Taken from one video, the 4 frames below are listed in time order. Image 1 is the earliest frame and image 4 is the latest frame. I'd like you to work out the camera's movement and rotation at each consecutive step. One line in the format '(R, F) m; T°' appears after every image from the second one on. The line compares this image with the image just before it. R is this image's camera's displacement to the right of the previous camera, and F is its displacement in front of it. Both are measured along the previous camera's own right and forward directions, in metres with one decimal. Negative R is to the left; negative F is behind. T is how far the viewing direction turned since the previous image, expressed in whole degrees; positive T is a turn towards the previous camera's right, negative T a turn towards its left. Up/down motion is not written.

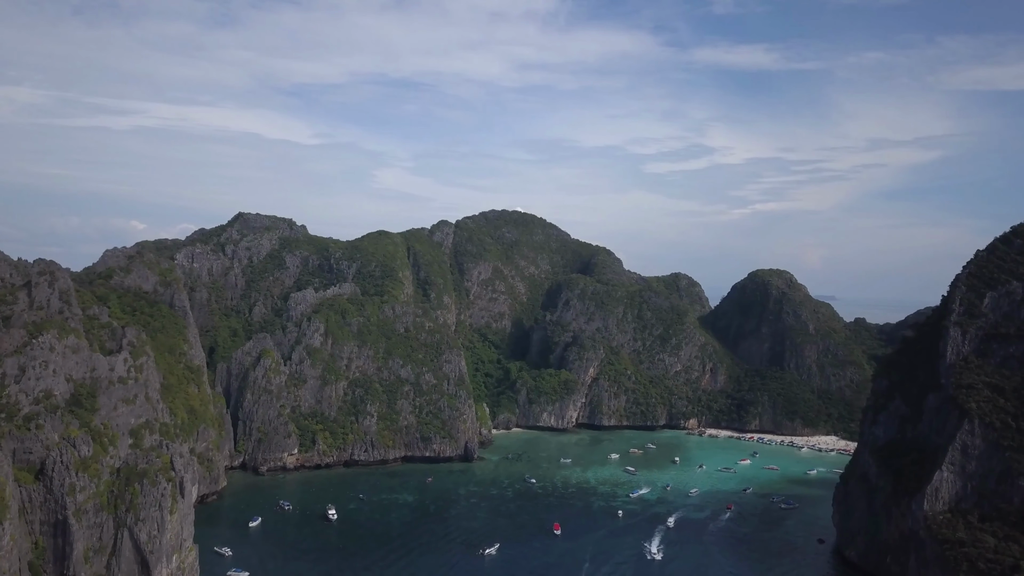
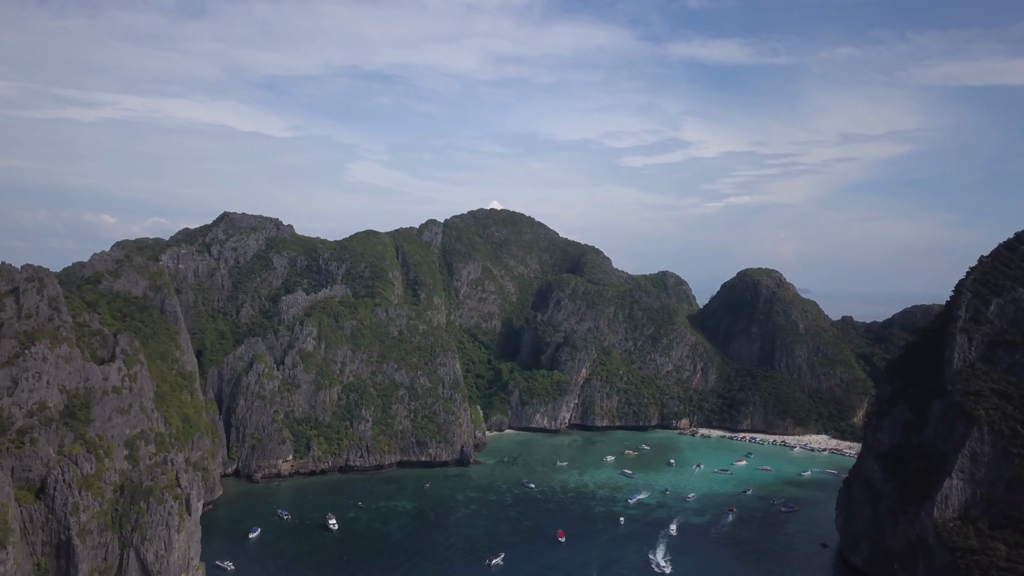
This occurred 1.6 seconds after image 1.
(-1.5, +0.6) m; +1°
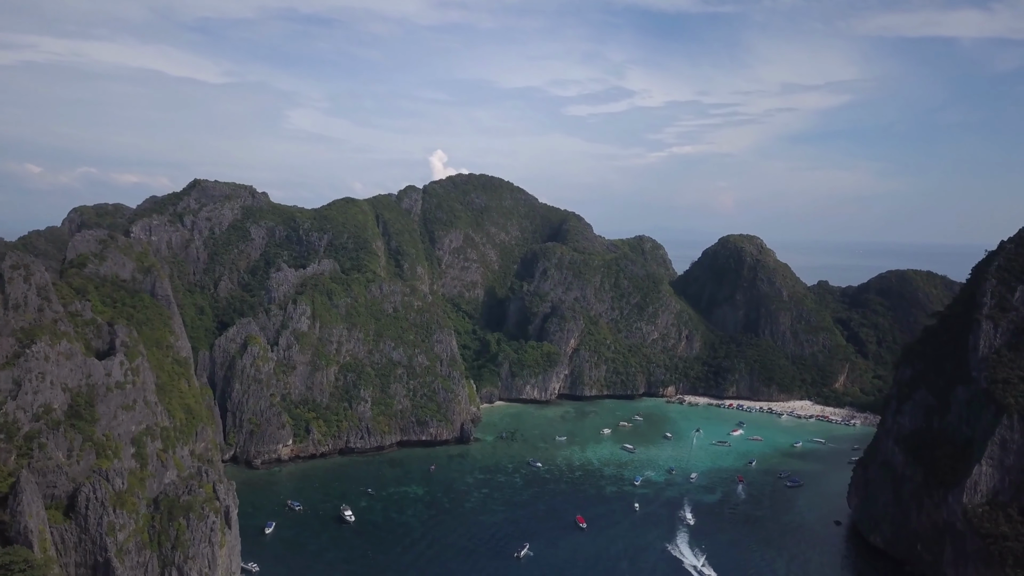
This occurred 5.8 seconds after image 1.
(-4.1, +1.5) m; +3°
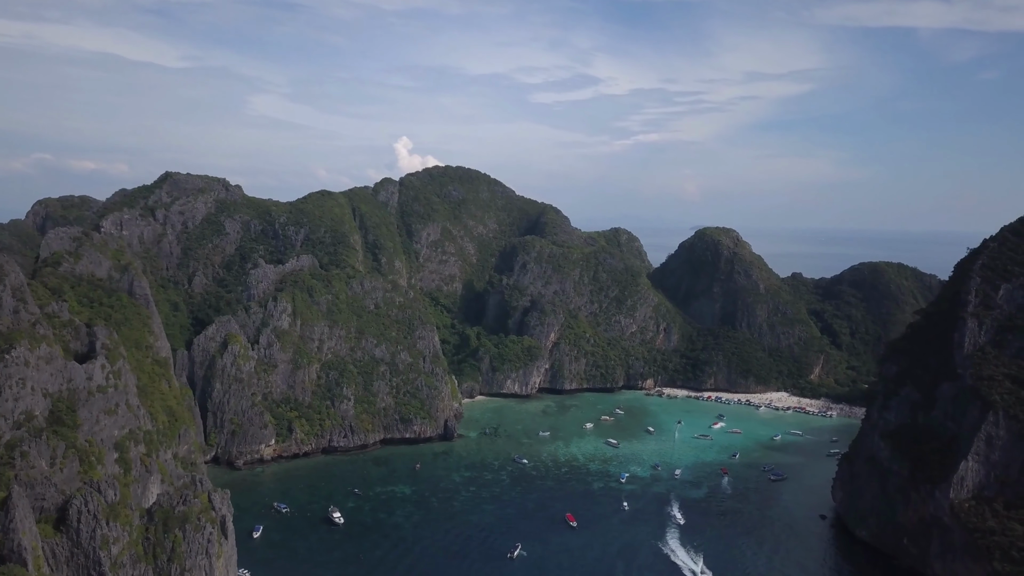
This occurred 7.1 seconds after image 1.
(-1.4, +0.3) m; +2°
